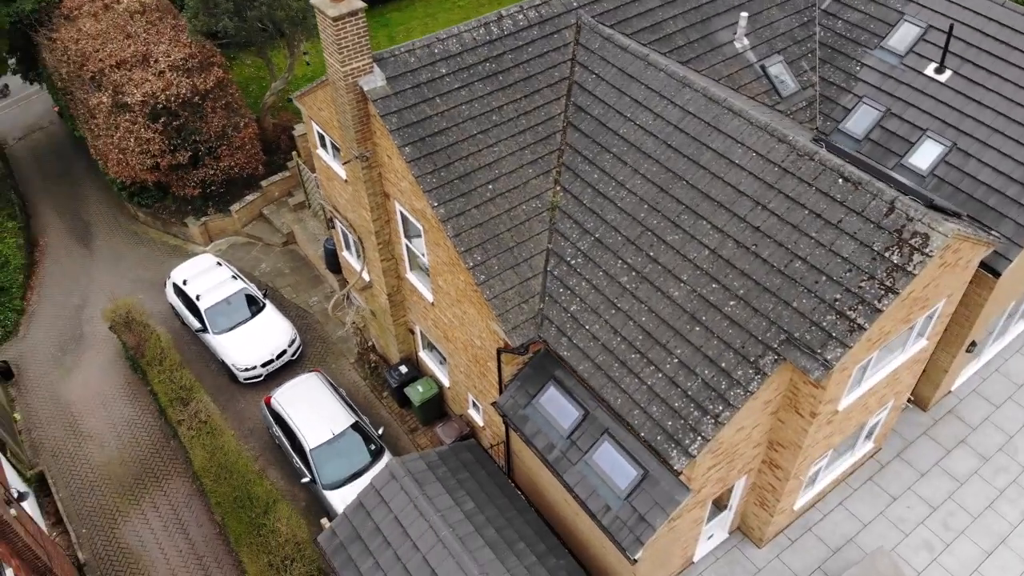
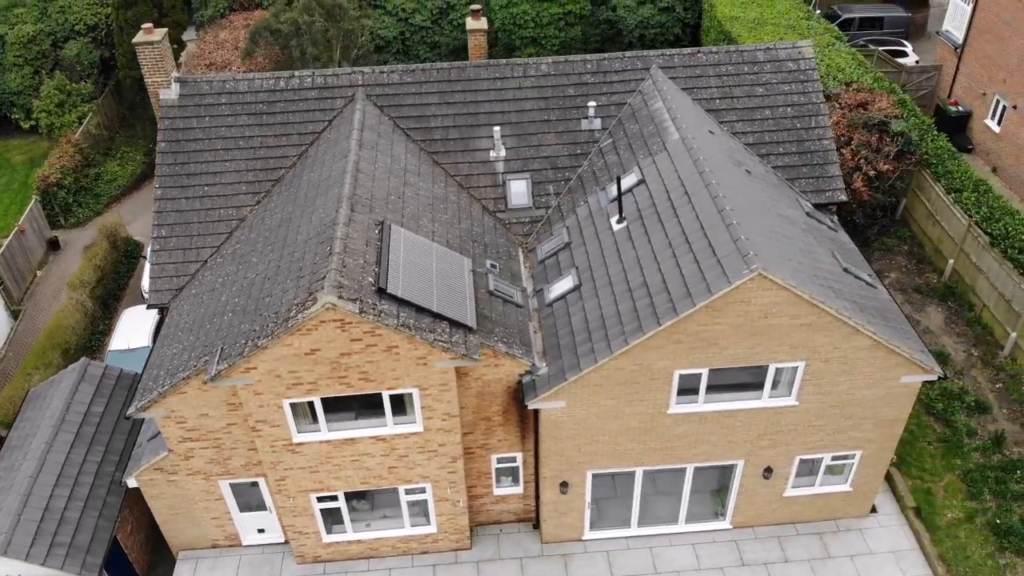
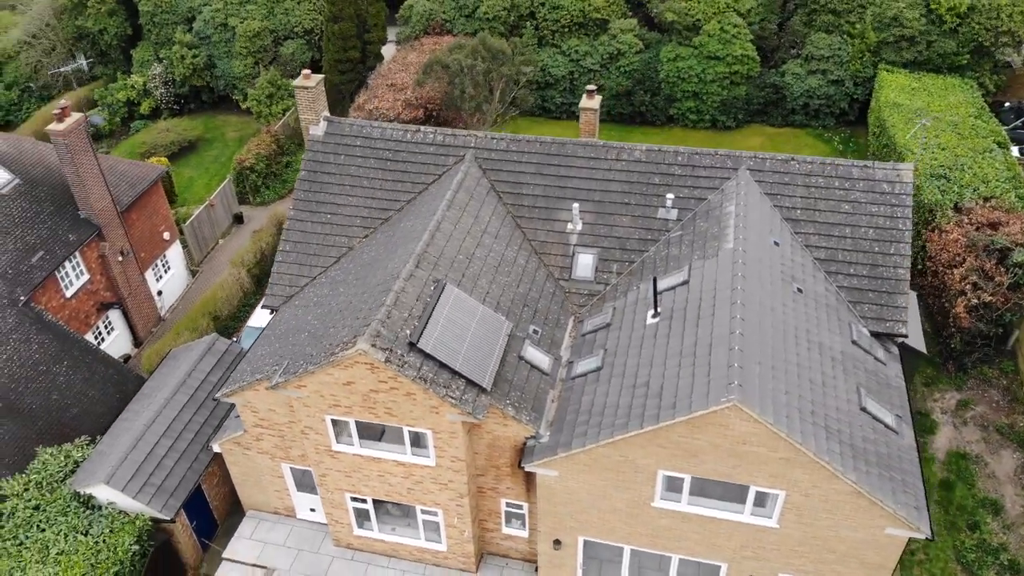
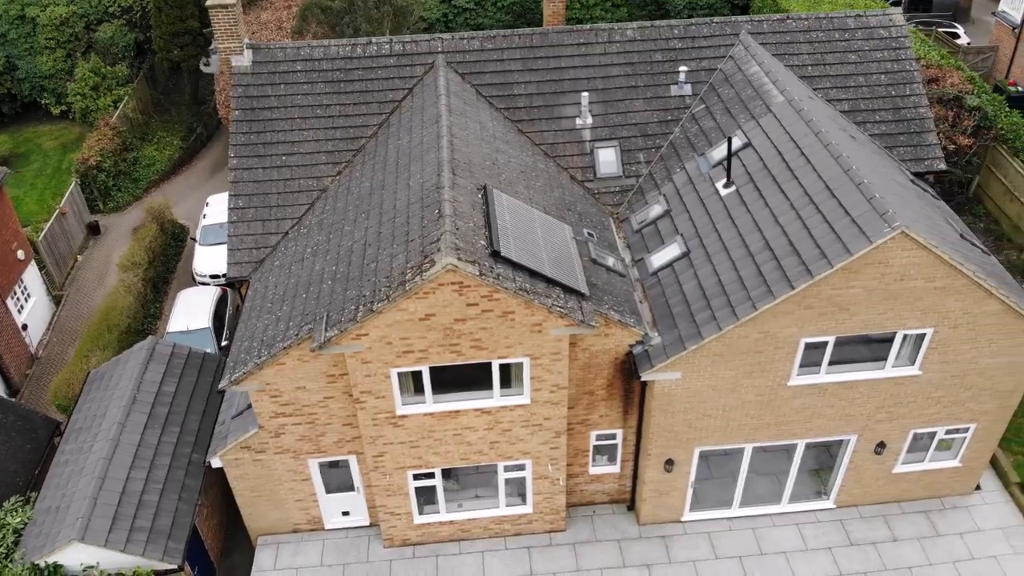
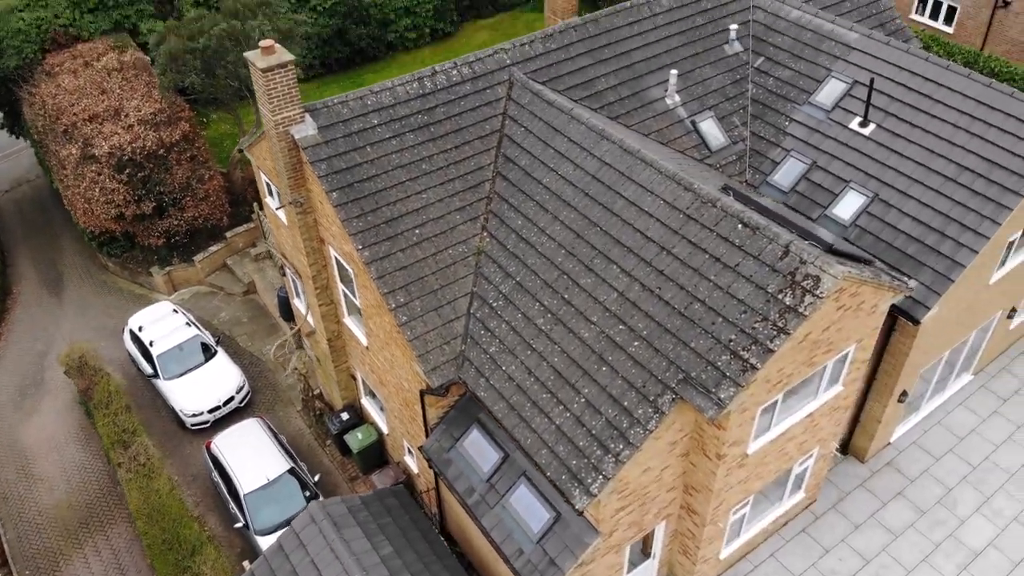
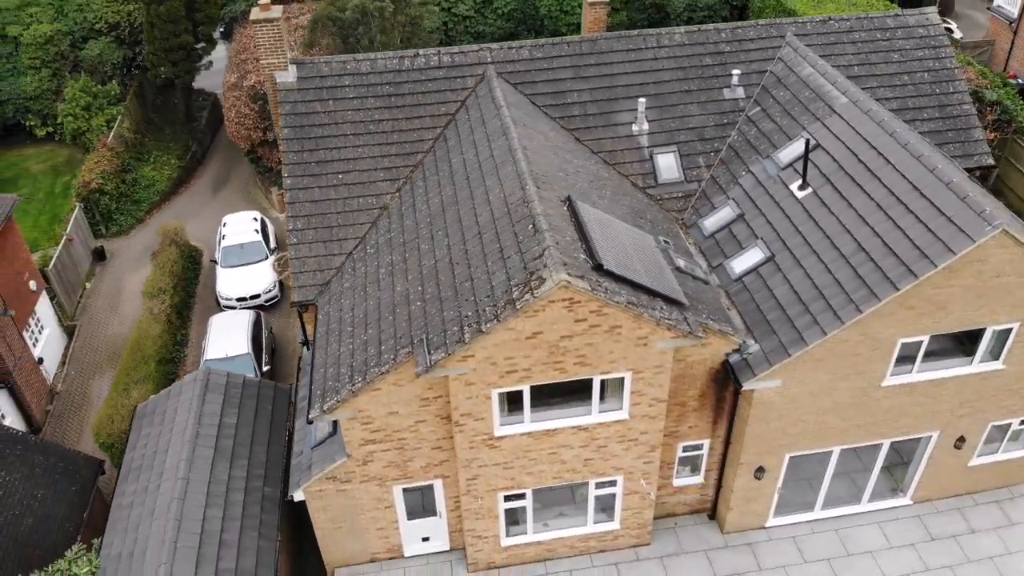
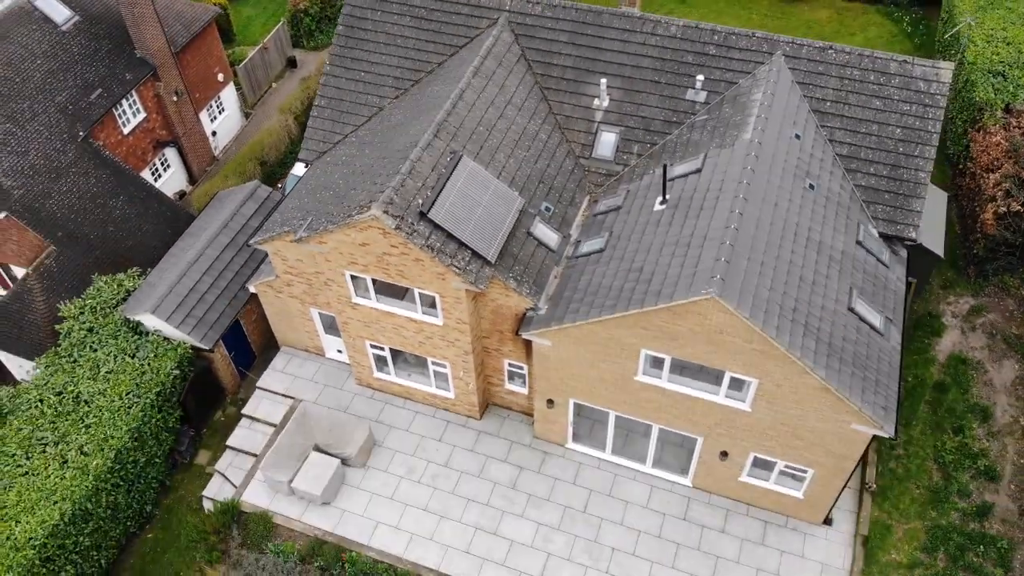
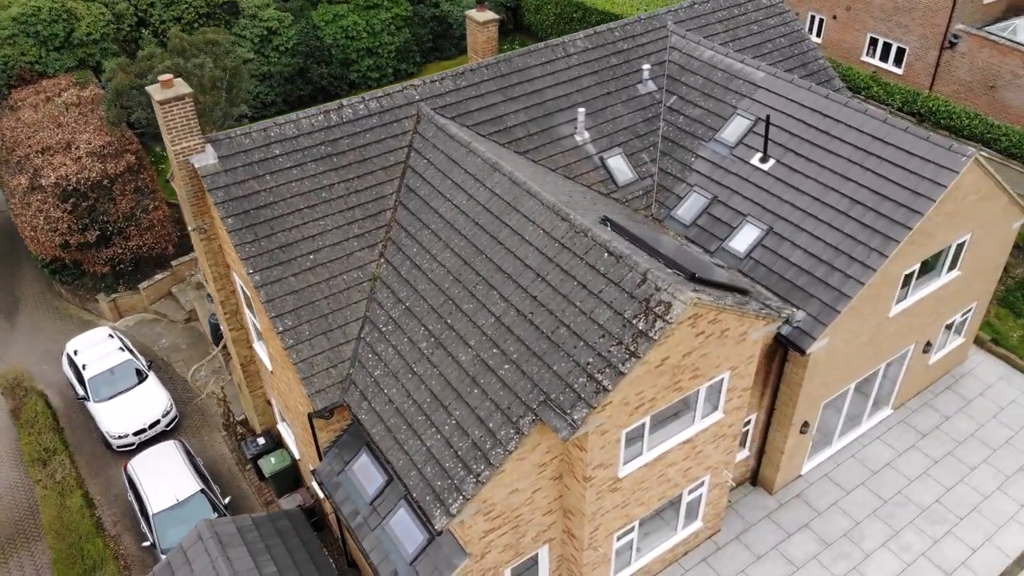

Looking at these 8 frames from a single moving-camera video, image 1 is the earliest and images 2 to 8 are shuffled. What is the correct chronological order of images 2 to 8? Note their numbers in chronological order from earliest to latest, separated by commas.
5, 8, 6, 4, 2, 3, 7
